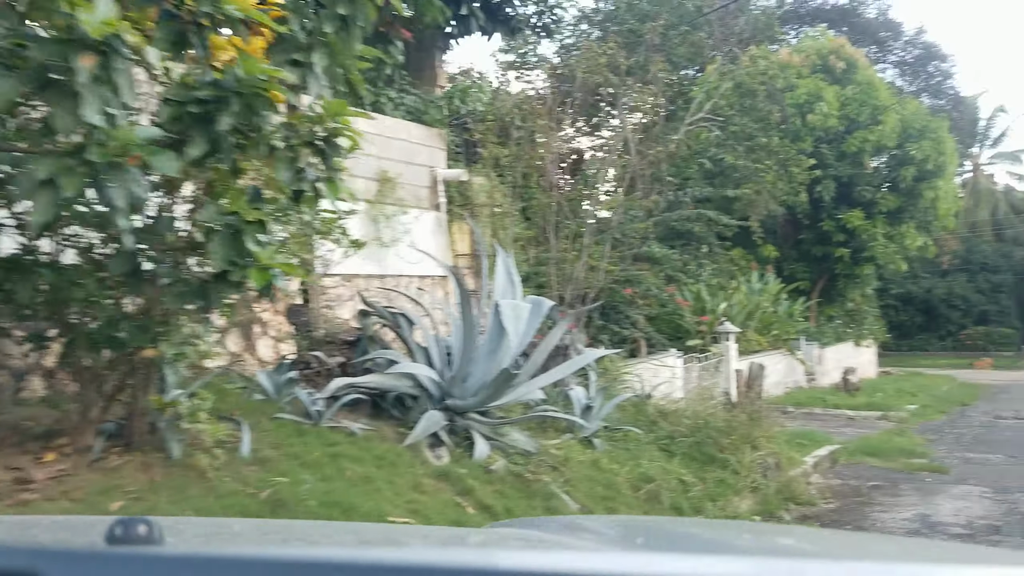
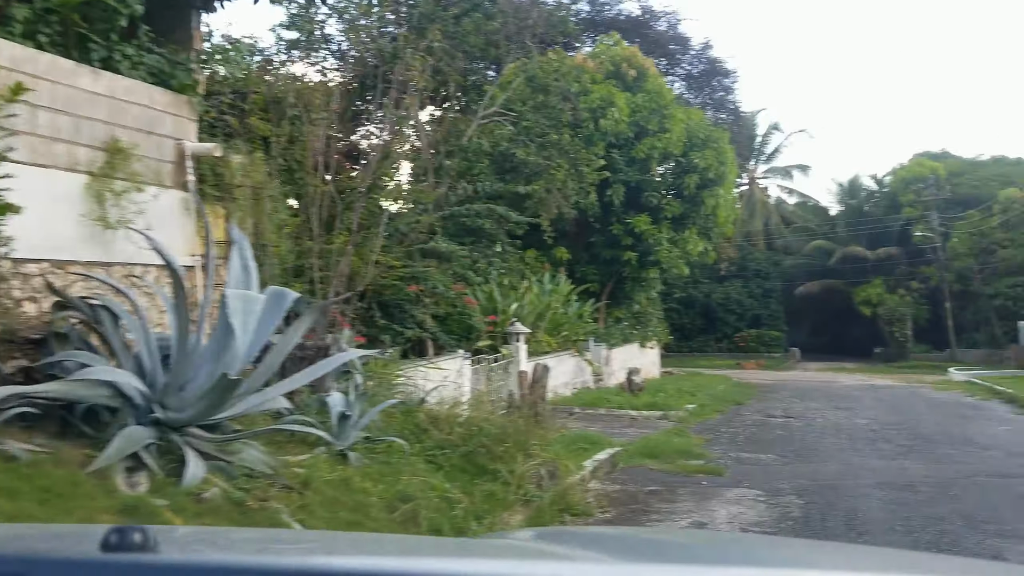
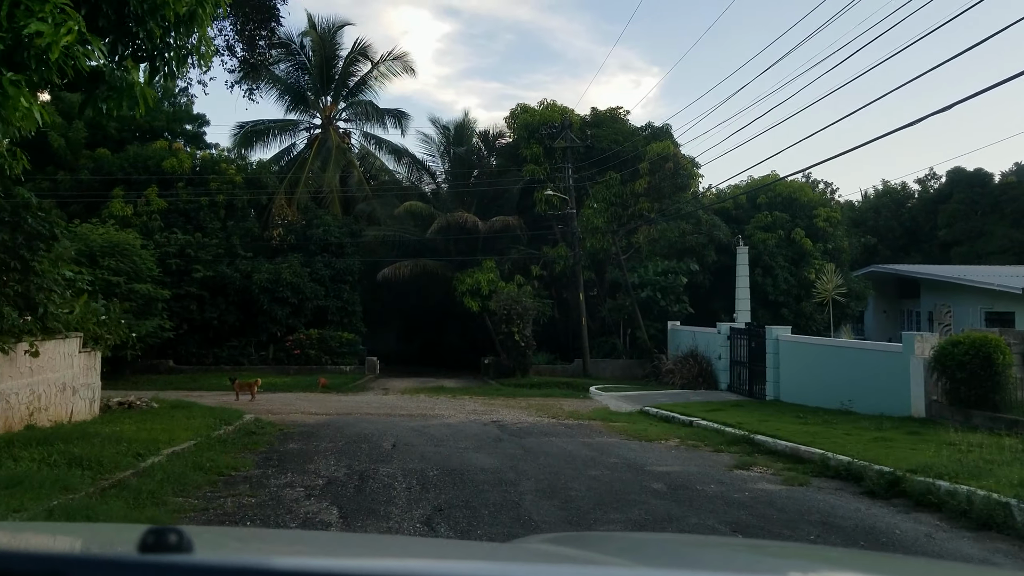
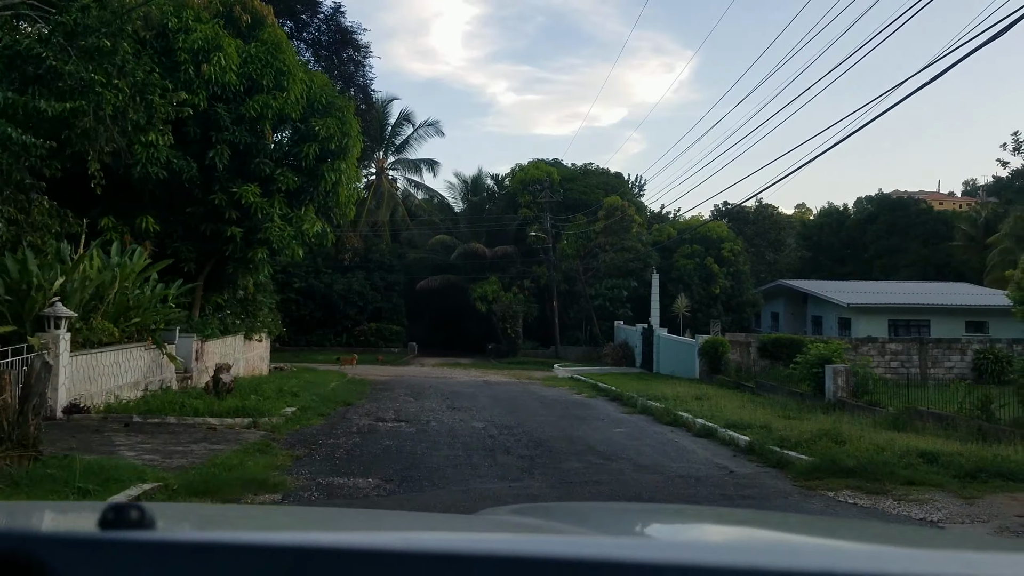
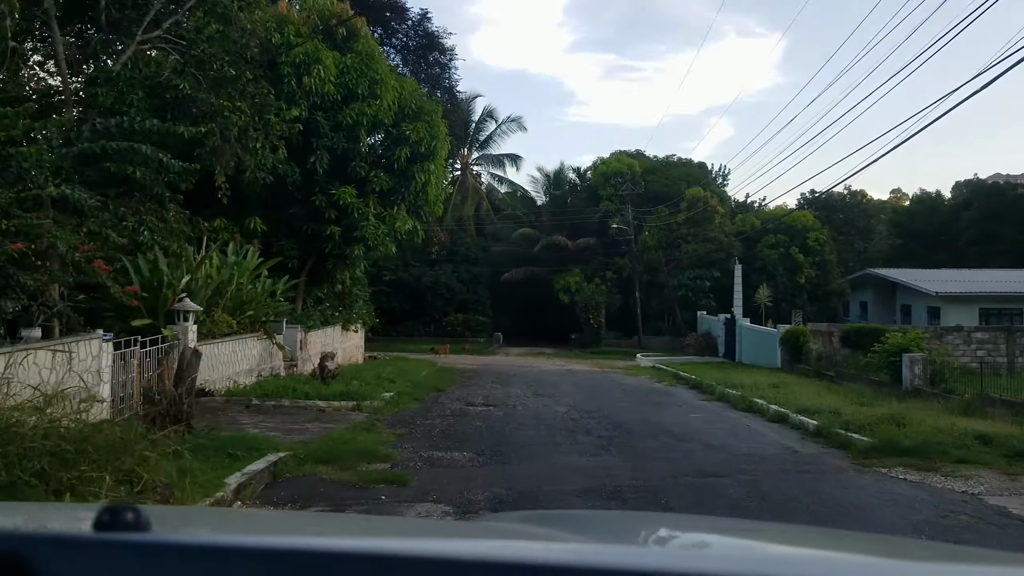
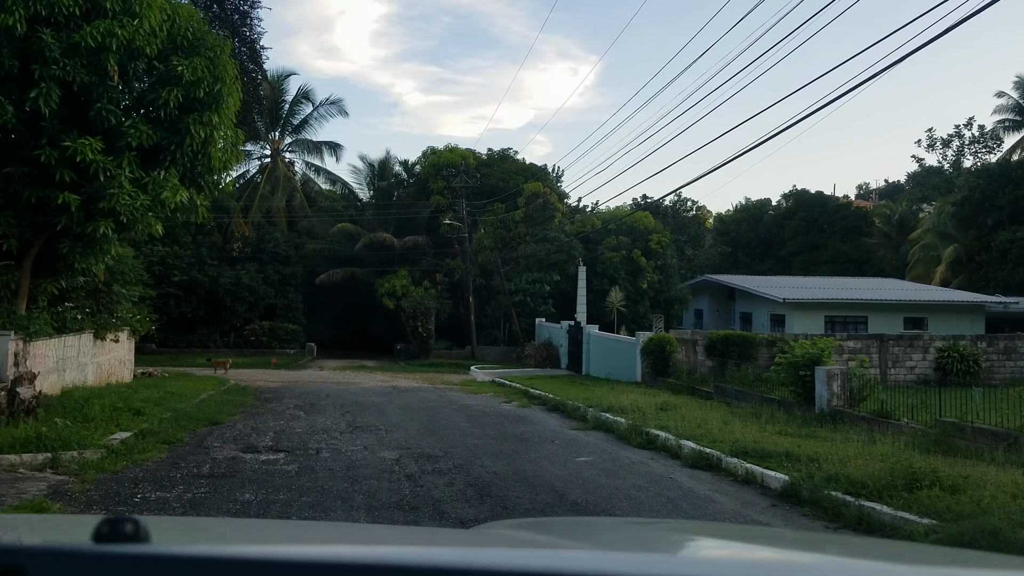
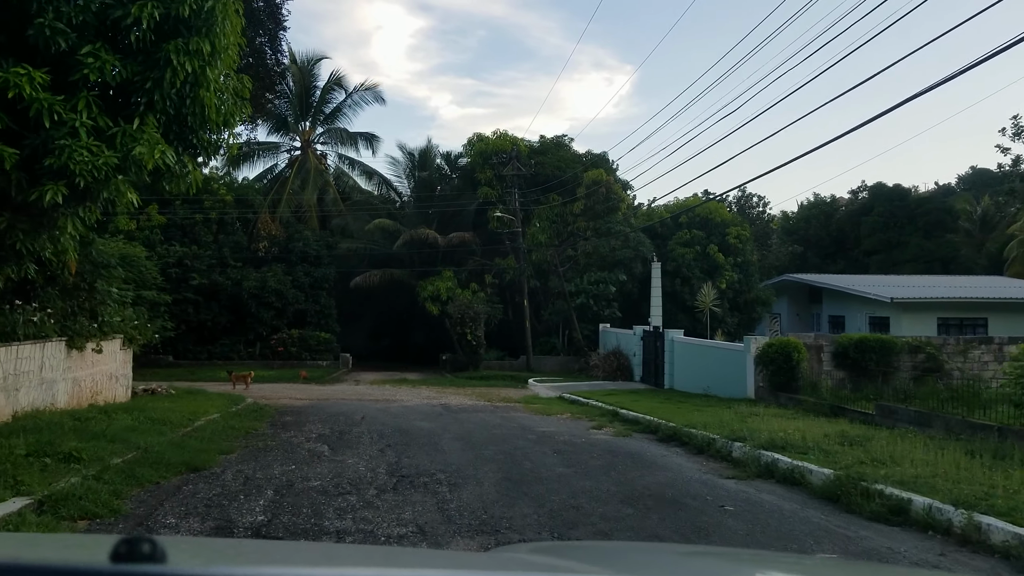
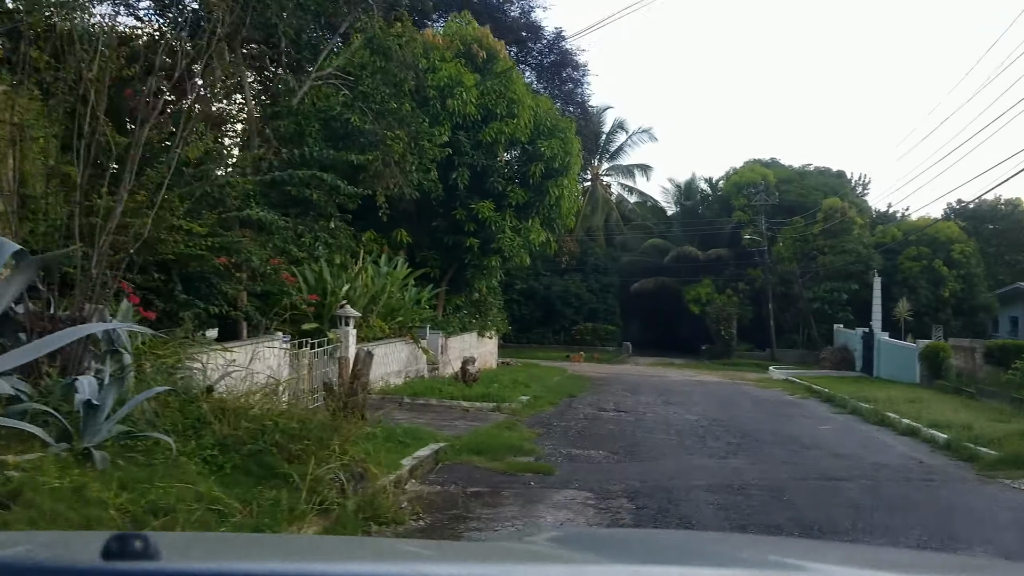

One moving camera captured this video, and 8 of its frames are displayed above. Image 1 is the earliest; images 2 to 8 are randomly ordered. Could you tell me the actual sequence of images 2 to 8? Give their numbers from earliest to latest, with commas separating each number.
2, 8, 5, 4, 6, 7, 3
